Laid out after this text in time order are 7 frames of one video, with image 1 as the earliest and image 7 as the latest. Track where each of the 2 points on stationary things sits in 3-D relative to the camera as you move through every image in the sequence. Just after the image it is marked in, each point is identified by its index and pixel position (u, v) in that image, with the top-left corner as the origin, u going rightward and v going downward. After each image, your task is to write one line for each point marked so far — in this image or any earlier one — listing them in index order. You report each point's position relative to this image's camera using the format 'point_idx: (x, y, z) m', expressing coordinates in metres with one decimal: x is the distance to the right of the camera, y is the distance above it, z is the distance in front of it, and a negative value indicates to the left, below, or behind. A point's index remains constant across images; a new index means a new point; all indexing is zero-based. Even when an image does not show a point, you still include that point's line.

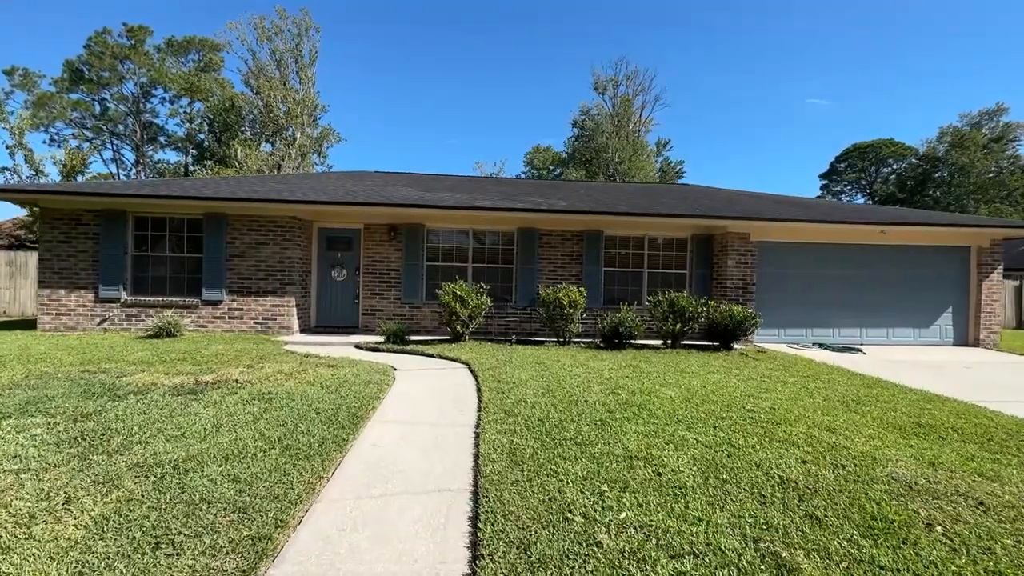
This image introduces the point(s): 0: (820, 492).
0: (+2.1, -1.4, +3.2) m
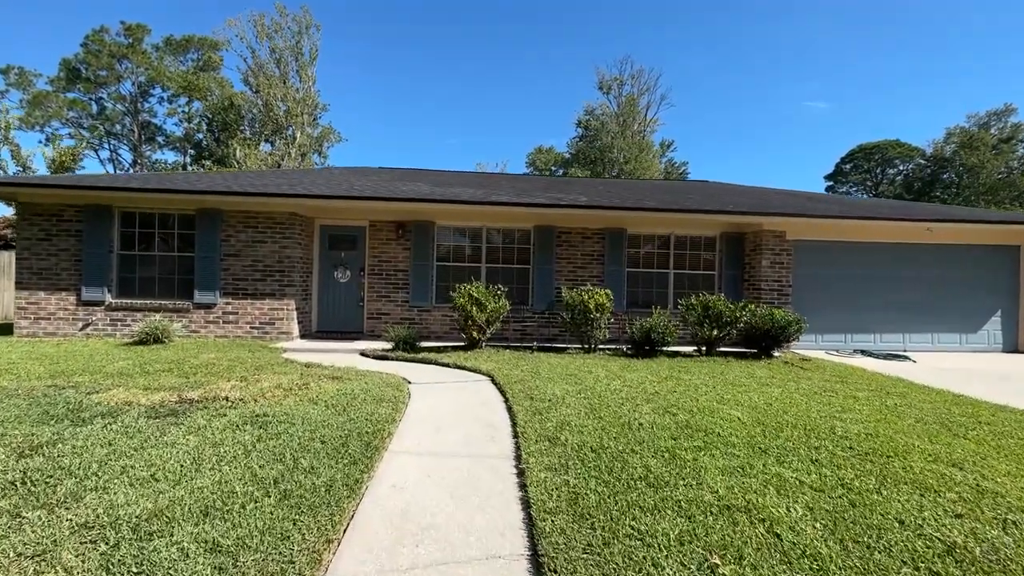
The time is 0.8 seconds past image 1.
0: (+2.5, -1.4, +2.3) m
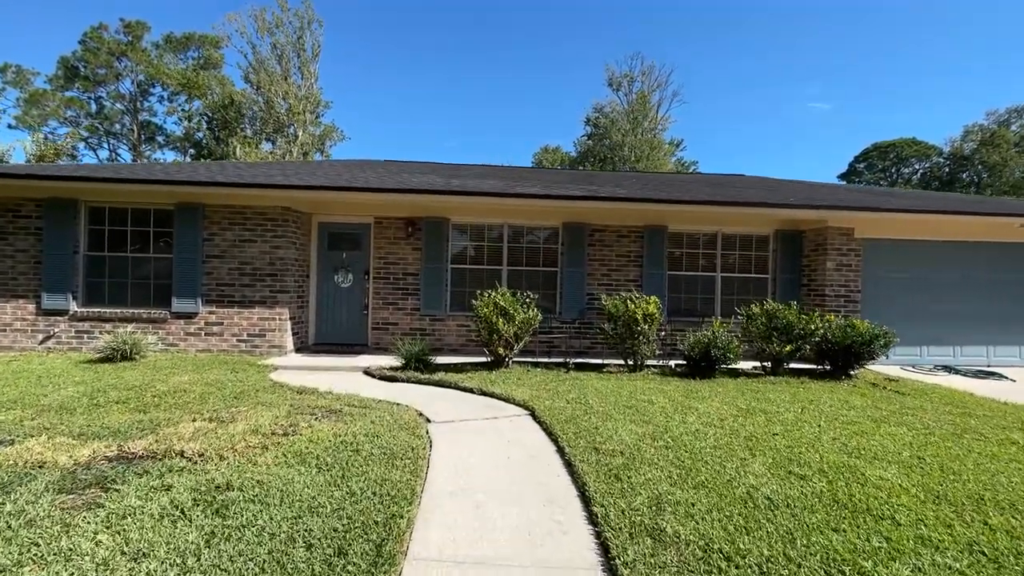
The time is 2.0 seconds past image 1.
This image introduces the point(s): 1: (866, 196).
0: (+2.9, -1.5, +0.9) m
1: (+7.6, +2.0, +10.1) m
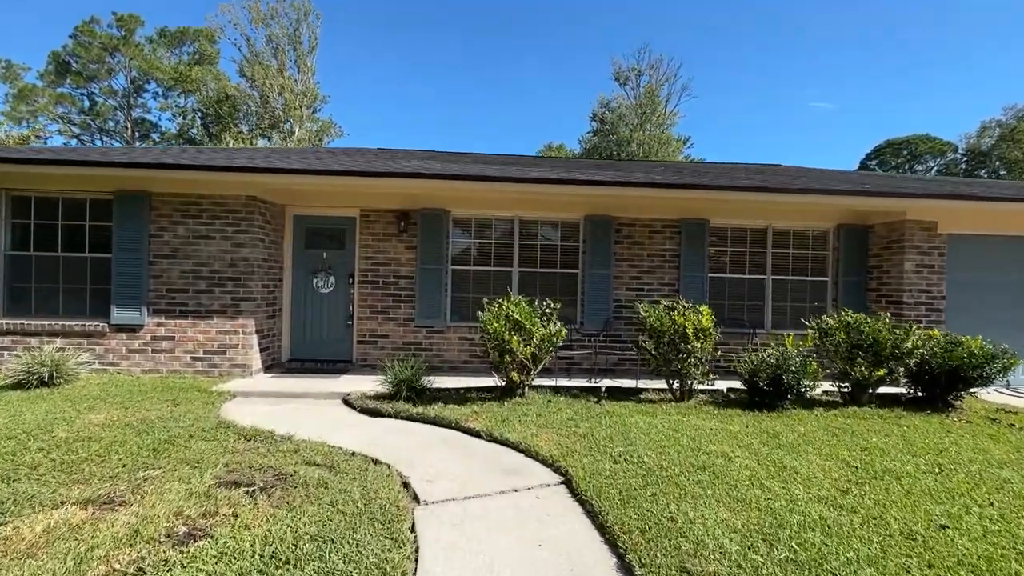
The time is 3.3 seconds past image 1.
0: (+3.1, -1.6, -0.6) m
1: (+7.8, +1.9, +8.5) m
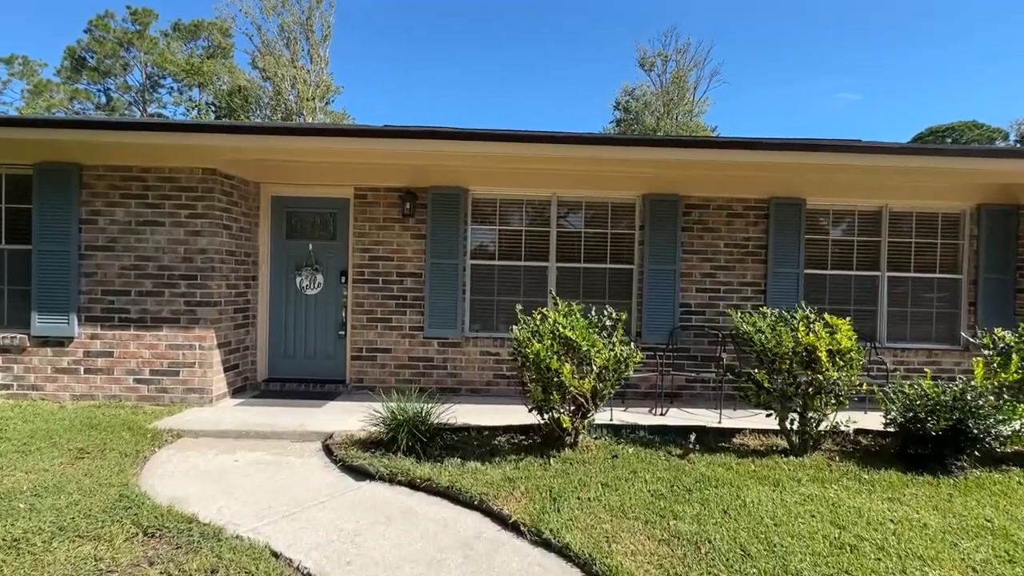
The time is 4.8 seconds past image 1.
0: (+3.3, -1.6, -2.5) m
1: (+8.3, +1.9, +6.4) m
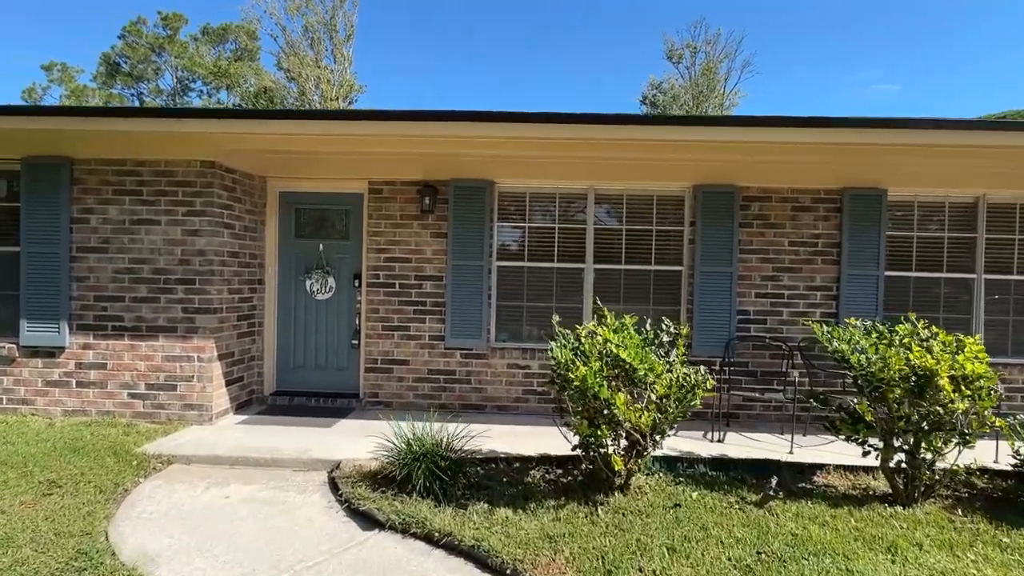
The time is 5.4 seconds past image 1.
0: (+3.2, -1.7, -3.3) m
1: (+8.7, +1.8, +5.3) m
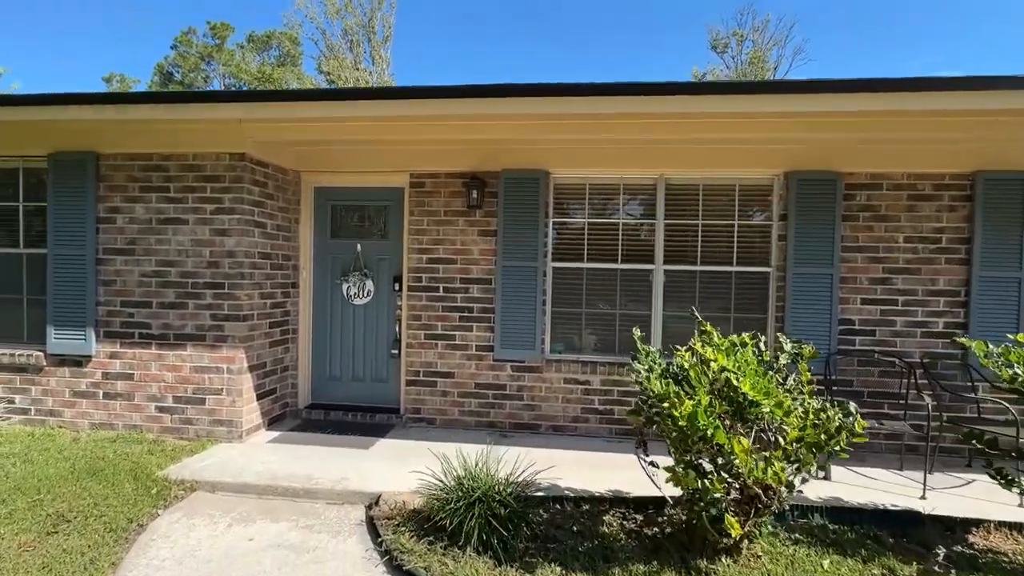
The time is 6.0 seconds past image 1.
0: (+3.2, -1.8, -4.2) m
1: (+9.3, +1.8, +4.0) m
